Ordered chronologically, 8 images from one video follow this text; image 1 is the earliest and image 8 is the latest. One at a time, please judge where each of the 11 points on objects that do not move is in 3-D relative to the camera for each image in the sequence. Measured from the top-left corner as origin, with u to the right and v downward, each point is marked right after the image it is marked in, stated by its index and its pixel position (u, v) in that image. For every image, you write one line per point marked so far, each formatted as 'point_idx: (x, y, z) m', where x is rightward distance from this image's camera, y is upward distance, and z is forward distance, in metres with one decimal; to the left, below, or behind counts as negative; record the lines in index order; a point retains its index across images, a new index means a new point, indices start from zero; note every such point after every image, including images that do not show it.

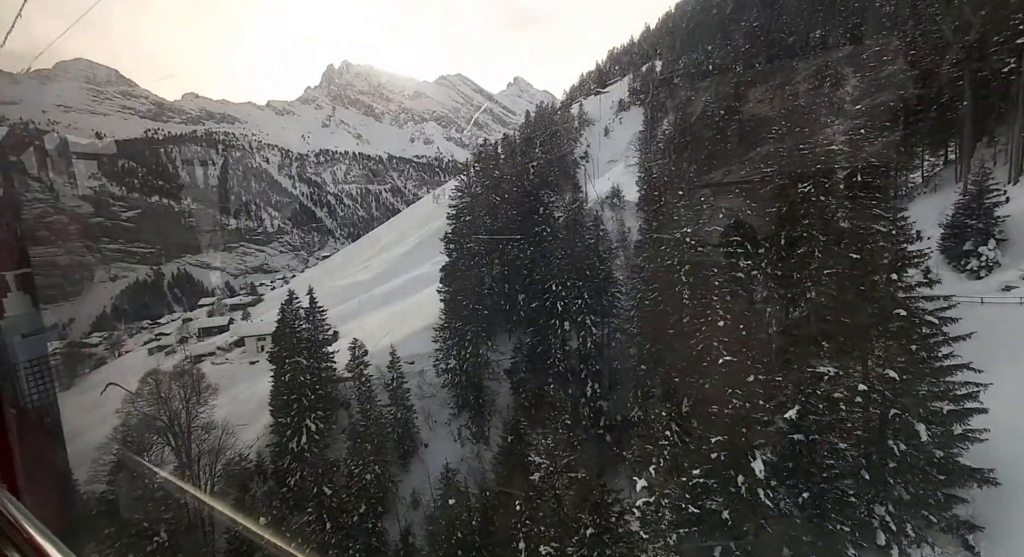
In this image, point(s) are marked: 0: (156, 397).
0: (-19.0, -6.6, +26.6) m
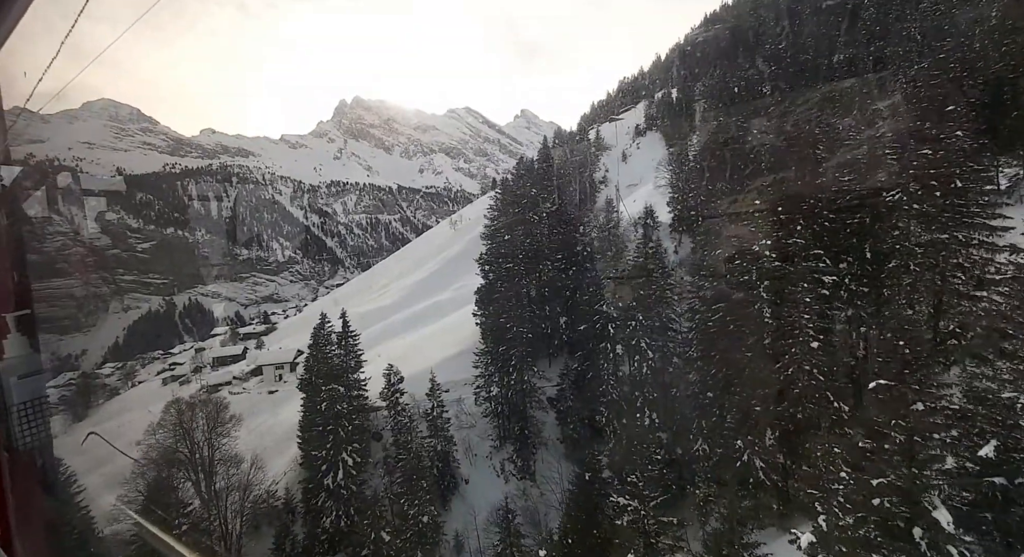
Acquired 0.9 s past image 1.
0: (-16.8, -7.8, +25.1) m
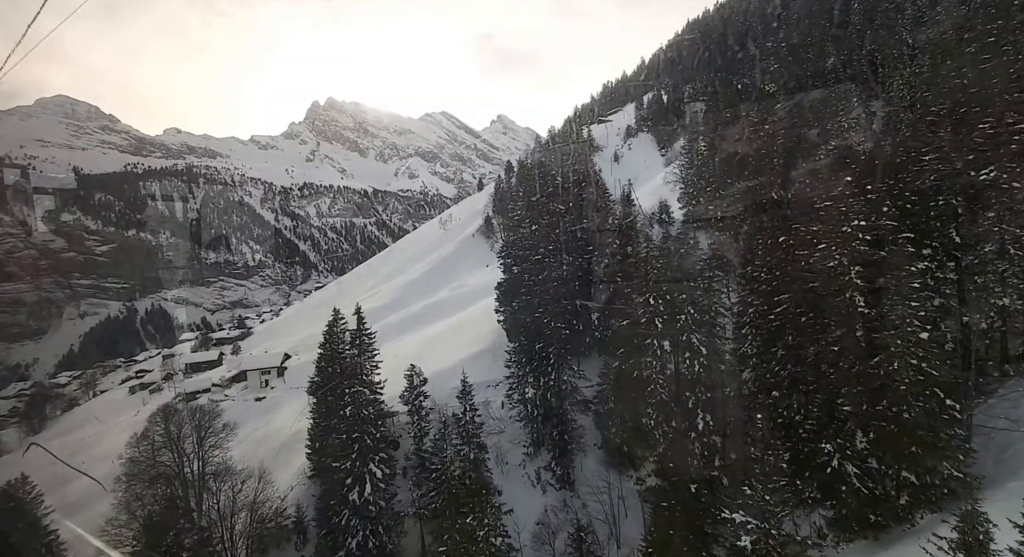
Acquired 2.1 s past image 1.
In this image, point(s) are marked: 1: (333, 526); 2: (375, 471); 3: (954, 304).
0: (-15.5, -7.5, +22.4) m
1: (-6.1, -8.5, +17.5) m
2: (-4.7, -6.8, +17.7) m
3: (+13.2, -0.7, +15.0) m
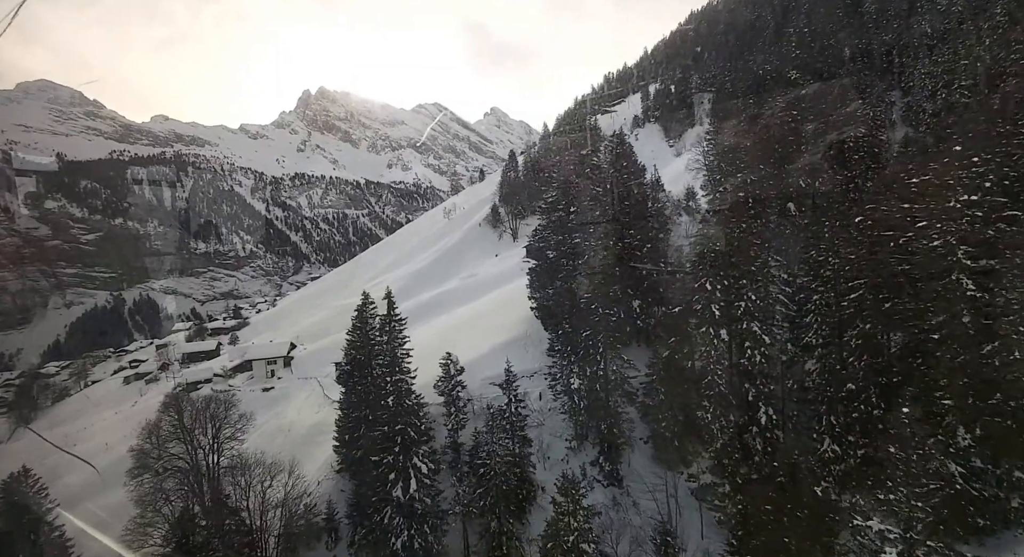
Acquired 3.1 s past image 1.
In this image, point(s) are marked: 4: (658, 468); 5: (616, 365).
0: (-13.8, -6.6, +20.9) m
1: (-4.3, -7.8, +16.1) m
2: (-3.0, -6.2, +16.4) m
3: (+15.1, -0.3, +13.9) m
4: (+5.5, -7.4, +19.4) m
5: (+4.1, -3.4, +19.9) m
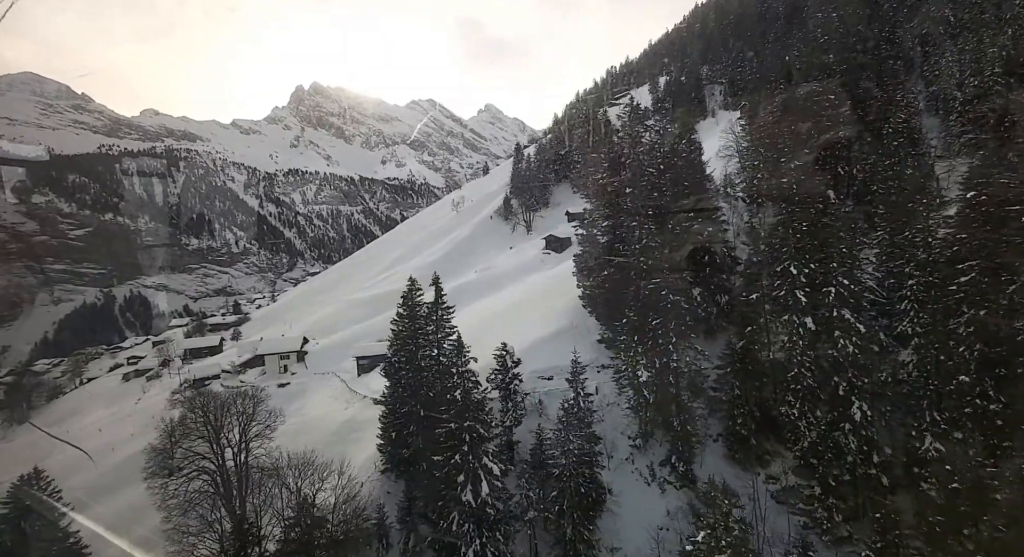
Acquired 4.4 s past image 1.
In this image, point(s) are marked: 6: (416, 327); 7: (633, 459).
0: (-11.5, -6.0, +19.2) m
1: (-2.0, -7.3, +14.6) m
2: (-0.7, -5.6, +14.8) m
3: (+17.4, +0.3, +12.5) m
4: (+7.8, -6.8, +18.0) m
5: (+6.4, -2.9, +18.5) m
6: (-3.6, -1.8, +19.0) m
7: (+4.5, -6.6, +18.4) m
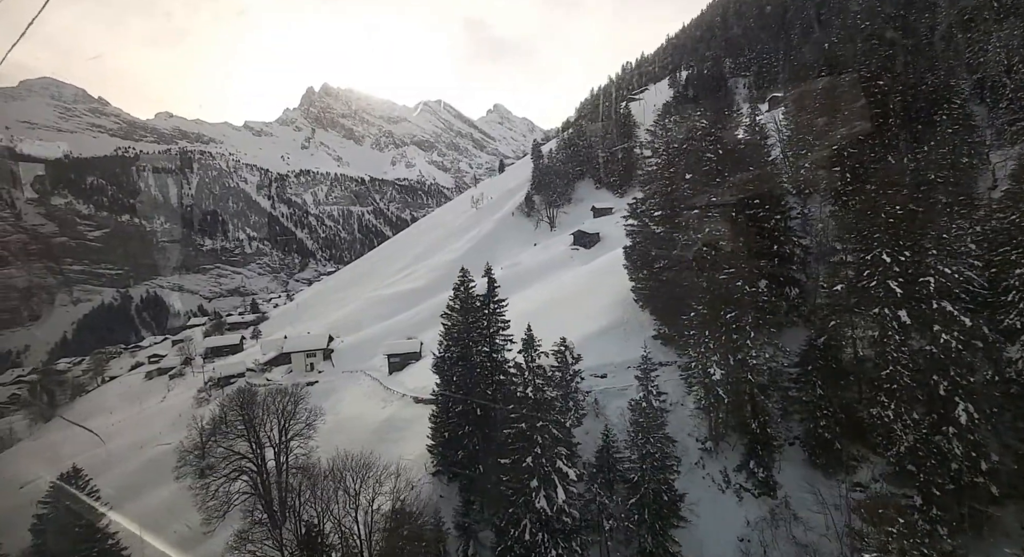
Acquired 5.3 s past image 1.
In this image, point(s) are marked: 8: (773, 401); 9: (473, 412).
0: (-9.4, -5.7, +18.2) m
1: (0.0, -7.0, +13.4) m
2: (+1.4, -5.3, +13.7) m
3: (+19.4, +0.6, +11.0) m
4: (+9.9, -6.5, +16.7) m
5: (+8.5, -2.5, +17.2) m
6: (-1.5, -1.5, +17.9) m
7: (+6.5, -6.3, +17.2) m
8: (+8.8, -4.1, +17.0) m
9: (-1.3, -4.5, +17.1) m
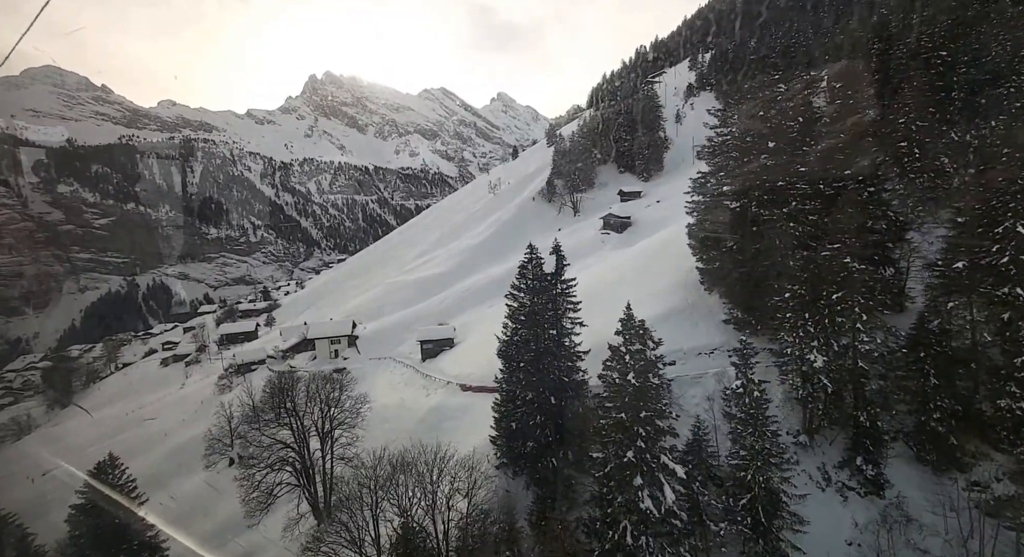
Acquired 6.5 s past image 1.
0: (-7.0, -4.9, +16.8) m
1: (+2.3, -6.3, +11.9) m
2: (+3.7, -4.6, +12.1) m
3: (+21.7, +1.2, +9.3) m
4: (+12.2, -5.8, +15.1) m
5: (+10.8, -1.8, +15.5) m
6: (+0.9, -0.7, +16.3) m
7: (+8.9, -5.6, +15.6) m
8: (+11.1, -3.4, +15.4) m
9: (+1.0, -3.8, +15.6) m
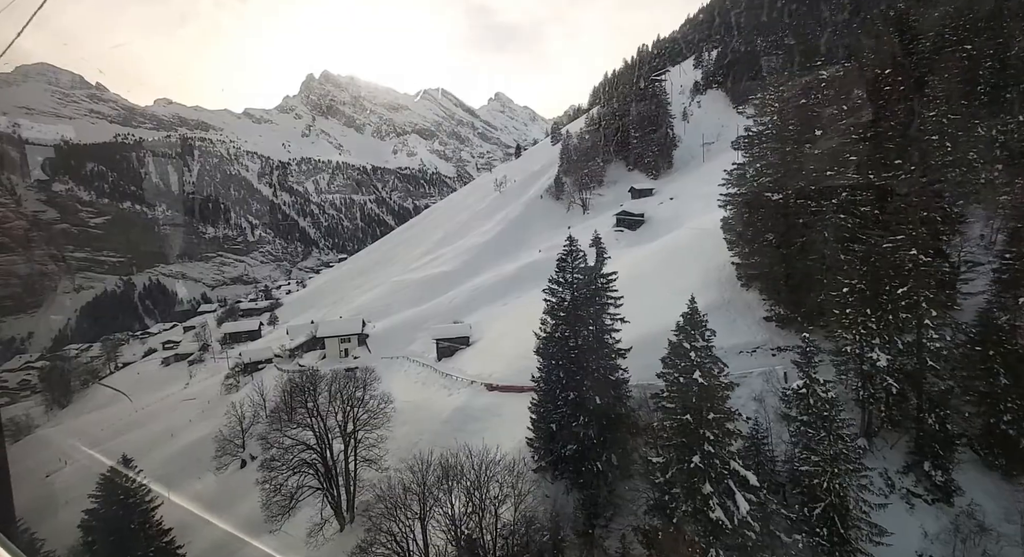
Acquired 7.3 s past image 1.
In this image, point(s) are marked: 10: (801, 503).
0: (-5.8, -4.7, +15.8) m
1: (+3.6, -6.1, +11.0) m
2: (+4.9, -4.4, +11.3) m
3: (+23.0, +1.3, +8.5) m
4: (+13.5, -5.6, +14.3) m
5: (+12.1, -1.6, +14.7) m
6: (+2.1, -0.5, +15.4) m
7: (+10.1, -5.4, +14.8) m
8: (+12.4, -3.2, +14.6) m
9: (+2.3, -3.6, +14.7) m
10: (+6.7, -5.4, +12.1) m
